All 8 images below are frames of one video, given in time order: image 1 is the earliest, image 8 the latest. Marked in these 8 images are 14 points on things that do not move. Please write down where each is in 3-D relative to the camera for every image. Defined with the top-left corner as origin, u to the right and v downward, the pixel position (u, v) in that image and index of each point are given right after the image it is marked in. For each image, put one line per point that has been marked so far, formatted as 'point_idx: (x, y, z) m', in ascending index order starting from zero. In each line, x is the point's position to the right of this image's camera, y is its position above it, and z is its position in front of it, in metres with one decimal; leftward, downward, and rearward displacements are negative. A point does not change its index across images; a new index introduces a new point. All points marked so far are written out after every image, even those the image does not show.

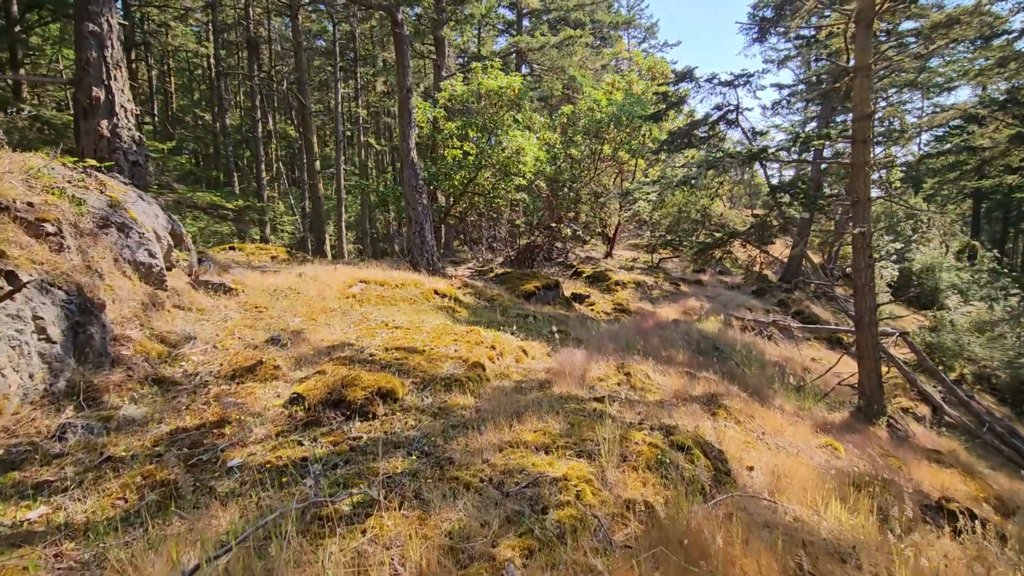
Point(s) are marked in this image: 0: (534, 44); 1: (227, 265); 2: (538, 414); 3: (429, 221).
0: (+0.6, +6.9, +14.5) m
1: (-4.3, +0.3, +7.8) m
2: (+0.2, -0.8, +3.5) m
3: (-1.8, +1.4, +11.0) m
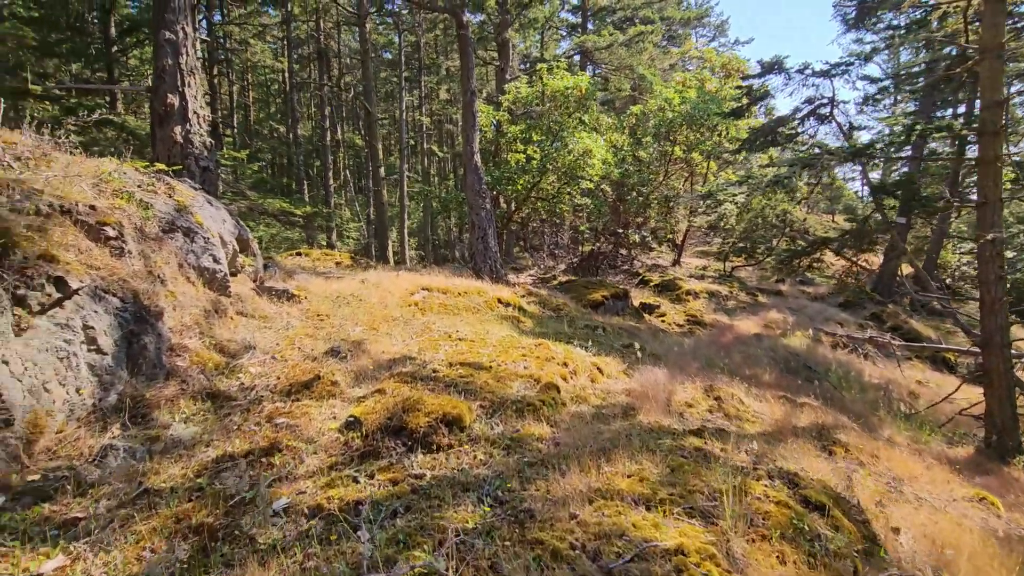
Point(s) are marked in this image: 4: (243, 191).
0: (+2.4, +6.6, +13.9) m
1: (-3.3, +0.3, +7.7) m
2: (+0.7, -0.9, +2.9) m
3: (-0.4, +1.3, +10.6) m
4: (-6.0, +2.2, +11.4) m
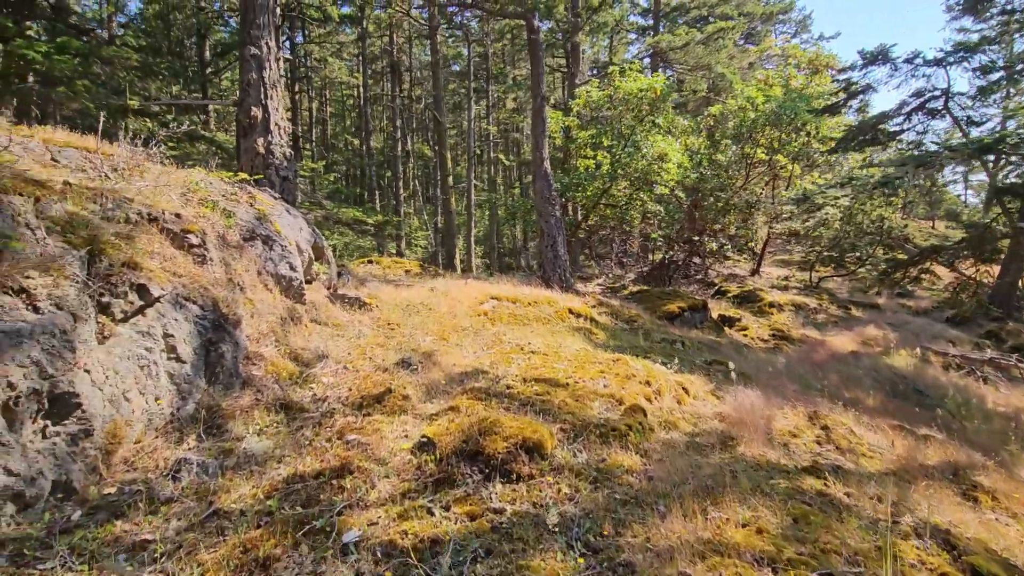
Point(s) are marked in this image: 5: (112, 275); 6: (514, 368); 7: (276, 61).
0: (+4.3, +6.4, +13.3) m
1: (-2.2, +0.1, +7.8) m
2: (+1.1, -1.0, +2.5) m
3: (+1.0, +1.1, +10.3) m
4: (-4.4, +2.0, +11.8) m
5: (-2.1, +0.1, +2.6) m
6: (0.0, -0.7, +4.5) m
7: (-3.2, +3.1, +6.9) m
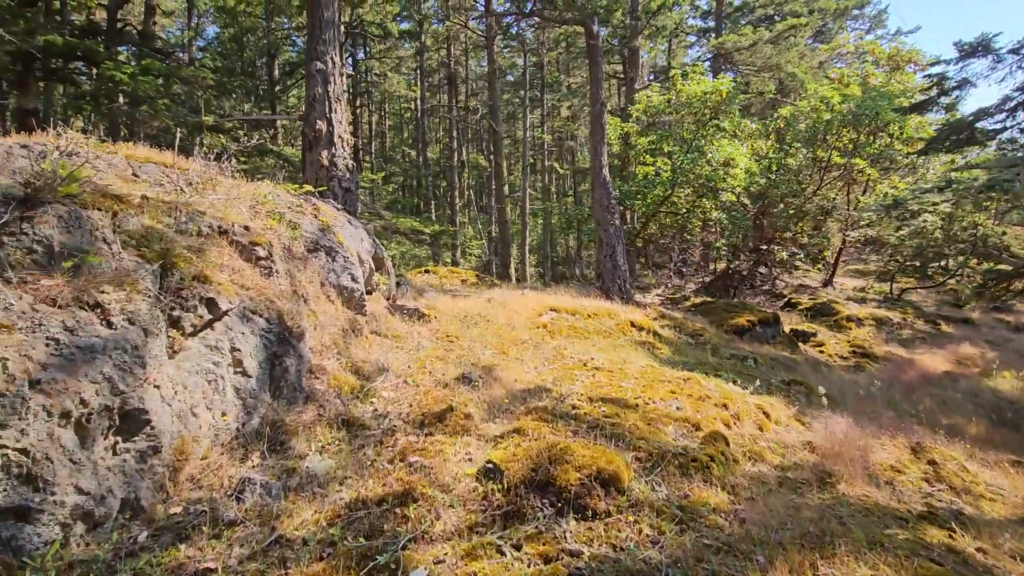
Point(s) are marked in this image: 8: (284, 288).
0: (+5.7, +6.1, +12.7) m
1: (-1.4, 0.0, +7.8) m
2: (+1.4, -1.1, +2.2) m
3: (+2.1, +0.9, +10.0) m
4: (-3.1, +1.8, +12.0) m
5: (-1.7, 0.0, +2.6) m
6: (+0.5, -0.8, +4.2) m
7: (-2.4, +2.9, +7.1) m
8: (-1.7, 0.0, +3.8) m
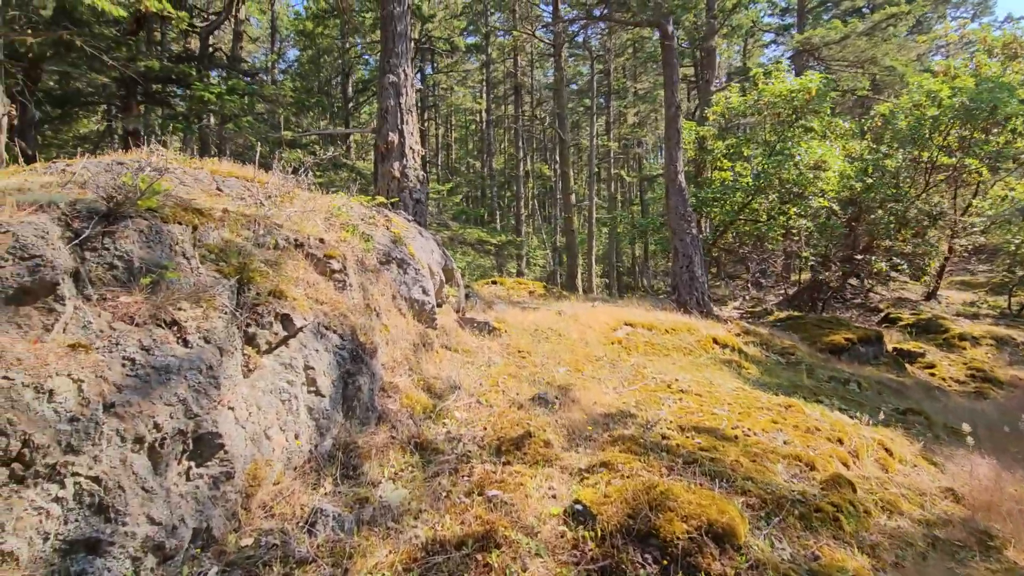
0: (+7.4, +5.8, +11.8) m
1: (-0.3, -0.2, +7.6) m
2: (+1.8, -1.2, +1.7) m
3: (+3.4, +0.6, +9.4) m
4: (-1.5, +1.5, +12.0) m
5: (-1.3, -0.1, +2.5) m
6: (+1.1, -0.9, +3.8) m
7: (-1.4, +2.8, +7.1) m
8: (-1.1, -0.1, +3.7) m
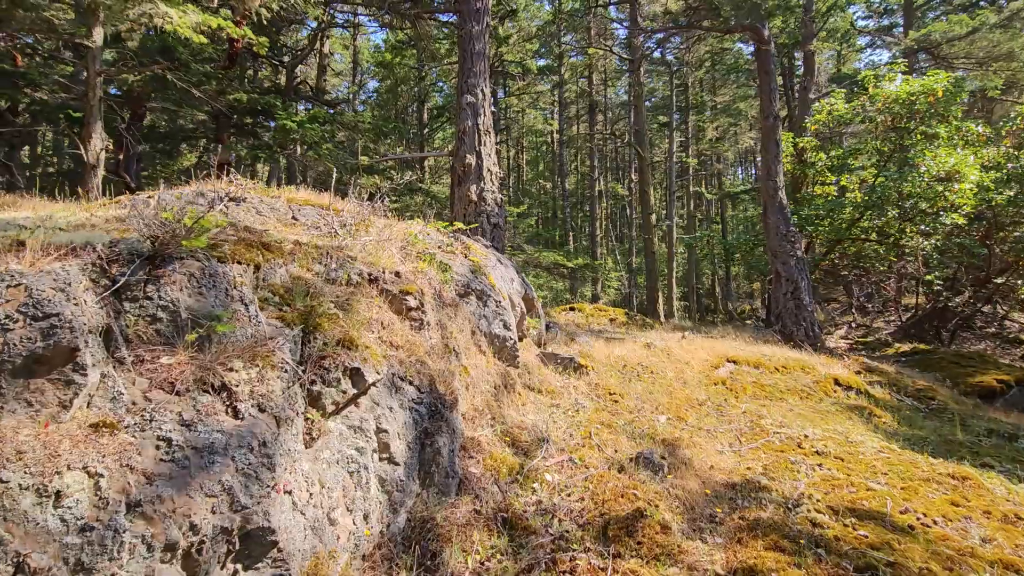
0: (+9.0, +5.2, +10.4) m
1: (+0.8, -0.6, +7.1) m
2: (+2.1, -1.3, +0.9) m
3: (+4.8, +0.2, +8.4) m
4: (+0.2, +1.0, +11.7) m
5: (-0.8, -0.3, +2.2) m
6: (+1.8, -1.2, +3.1) m
7: (-0.3, +2.4, +6.8) m
8: (-0.5, -0.4, +3.3) m
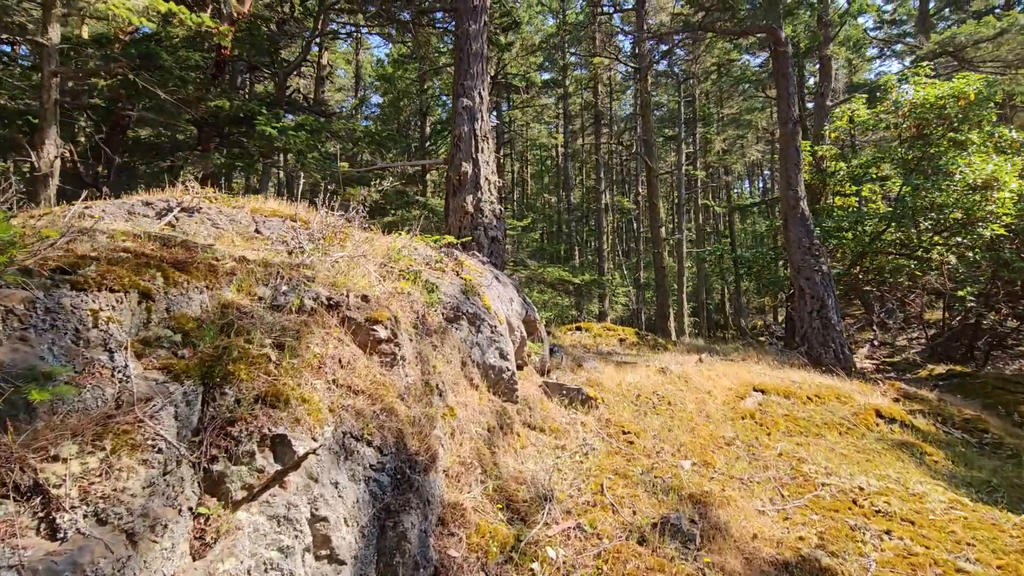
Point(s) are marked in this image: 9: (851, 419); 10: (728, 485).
0: (+9.0, +4.9, +9.8) m
1: (+0.8, -0.8, +6.4) m
2: (+2.1, -1.4, +0.2) m
3: (+4.8, -0.1, +7.7) m
4: (+0.3, +0.6, +11.1) m
5: (-0.8, -0.4, +1.6) m
6: (+1.7, -1.3, +2.4) m
7: (-0.3, +2.2, +6.3) m
8: (-0.5, -0.5, +2.7) m
9: (+3.3, -1.3, +5.0) m
10: (+1.4, -1.3, +3.3) m
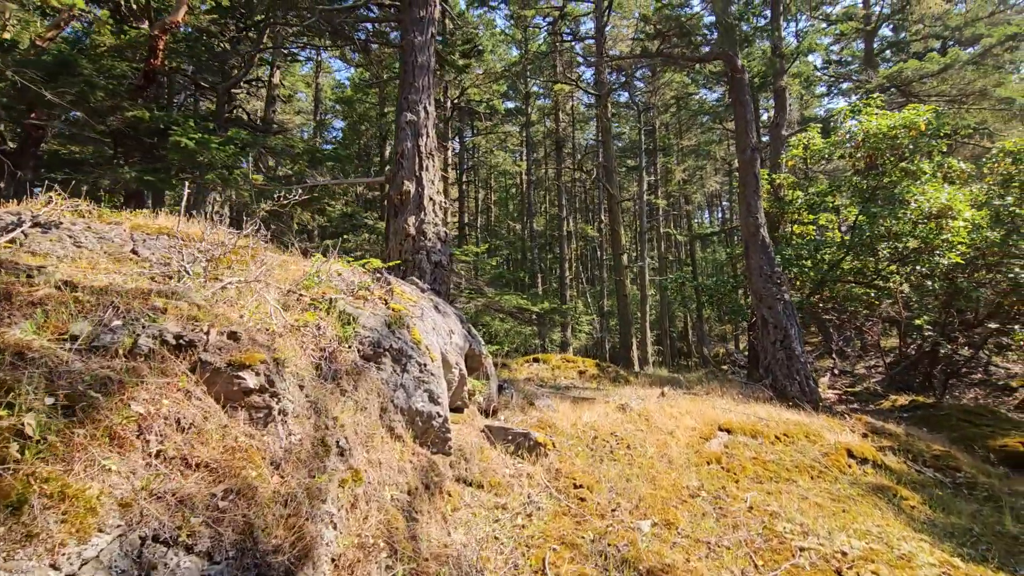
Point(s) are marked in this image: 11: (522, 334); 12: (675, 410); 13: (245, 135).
0: (+8.2, +4.3, +10.1) m
1: (+0.2, -1.2, +5.9) m
2: (+1.8, -1.4, -0.3) m
3: (+4.1, -0.5, +7.5) m
4: (-0.6, 0.0, +10.6) m
5: (-1.1, -0.5, +1.0) m
6: (+1.4, -1.4, +1.9) m
7: (-0.9, +1.8, +5.8) m
8: (-0.9, -0.6, +2.1) m
9: (+2.8, -1.6, +4.7) m
10: (+1.0, -1.5, +2.8) m
11: (+0.2, -1.2, +13.5) m
12: (+1.8, -1.3, +5.5) m
13: (-3.5, +2.0, +6.7) m
